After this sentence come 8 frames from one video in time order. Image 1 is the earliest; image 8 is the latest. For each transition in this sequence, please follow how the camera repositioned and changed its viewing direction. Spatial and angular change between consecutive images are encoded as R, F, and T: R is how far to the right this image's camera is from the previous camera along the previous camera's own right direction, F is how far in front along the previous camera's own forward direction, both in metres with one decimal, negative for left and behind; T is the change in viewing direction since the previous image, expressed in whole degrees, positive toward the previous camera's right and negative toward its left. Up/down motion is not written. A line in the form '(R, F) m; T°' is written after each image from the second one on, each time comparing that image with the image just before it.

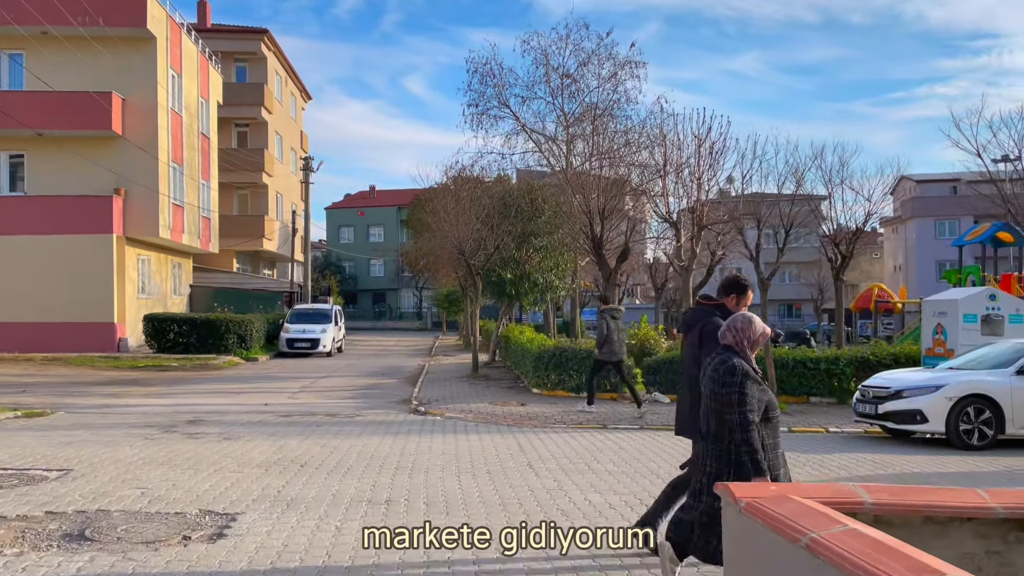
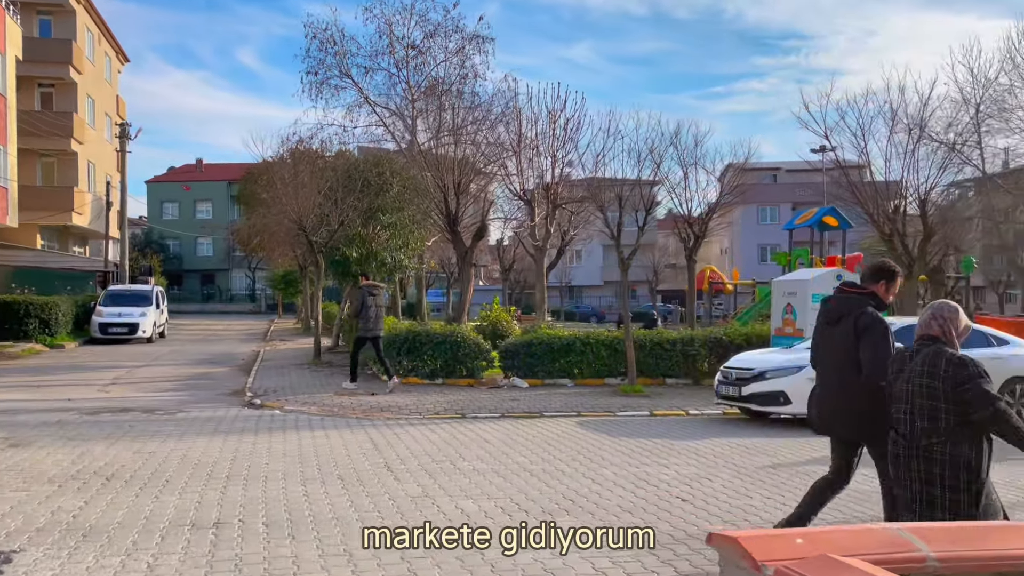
(-0.2, +1.2) m; +11°
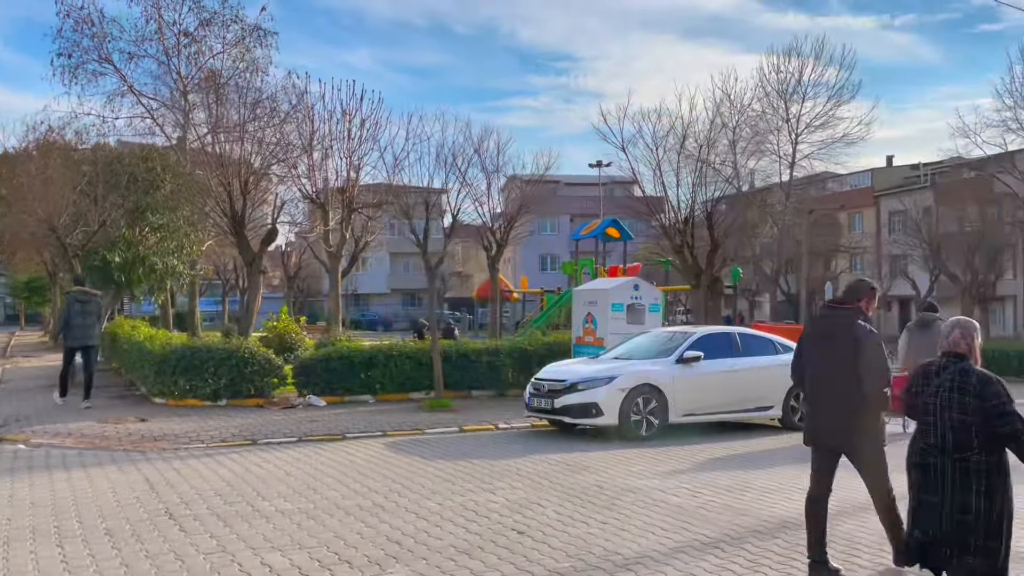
(-0.3, +0.8) m; +15°
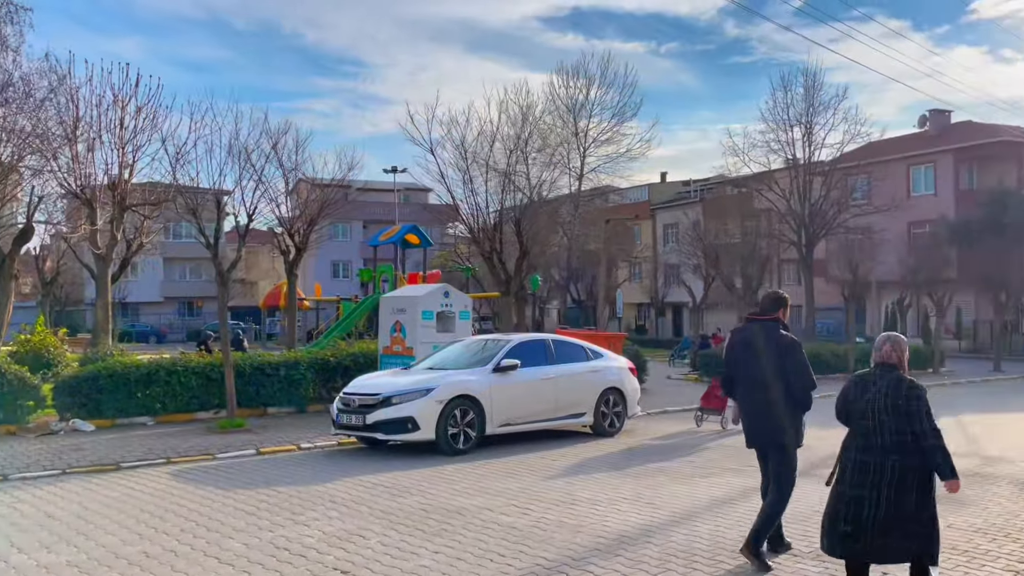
(-0.3, +0.7) m; +14°
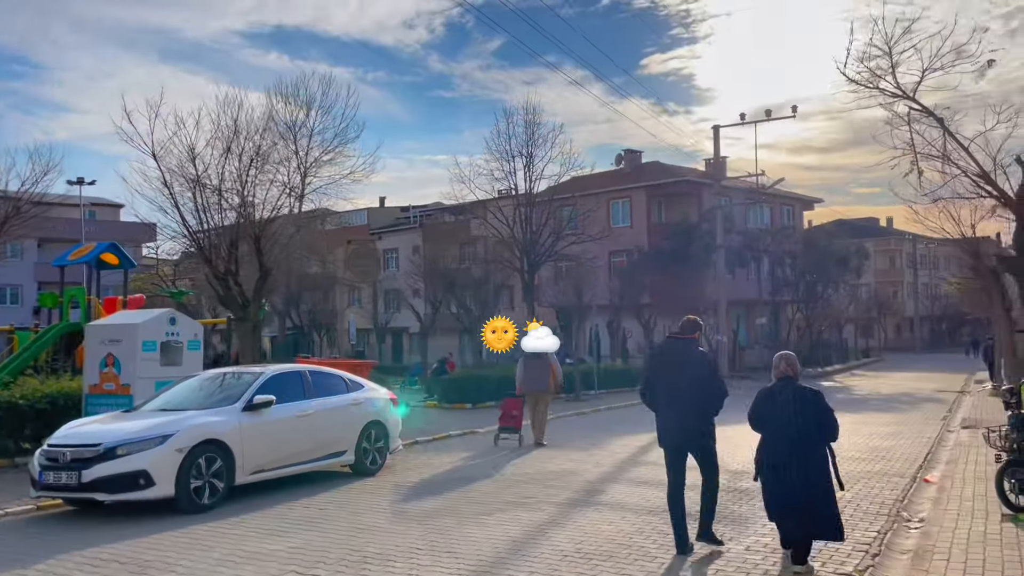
(-0.6, +1.0) m; +20°
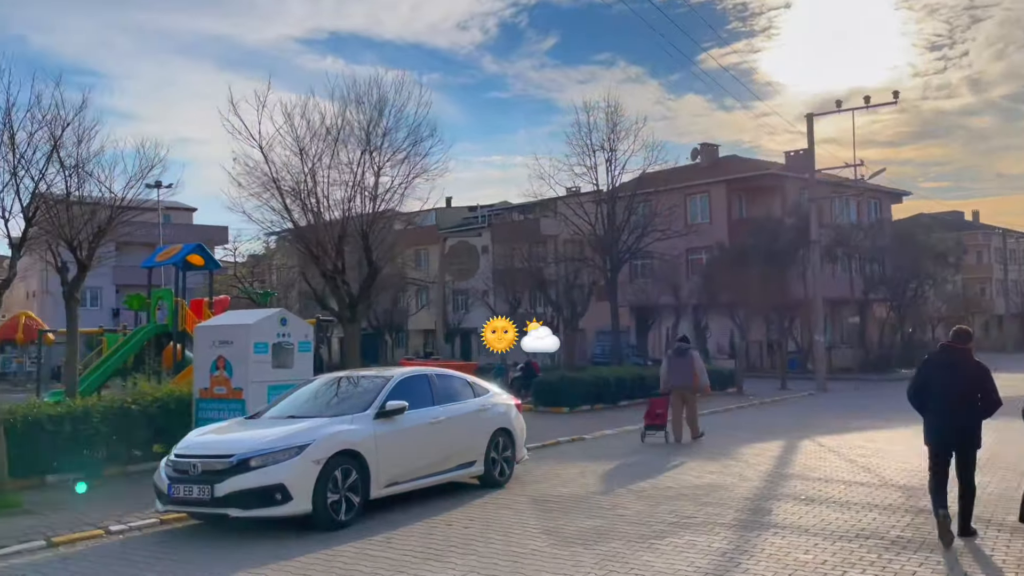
(-1.1, +0.9) m; -4°
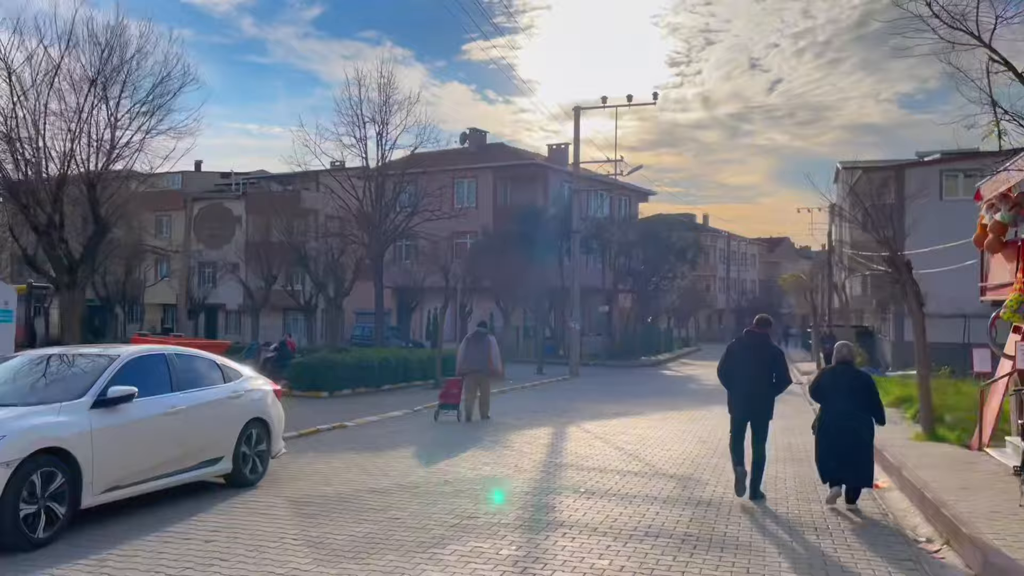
(-0.1, +1.1) m; +17°
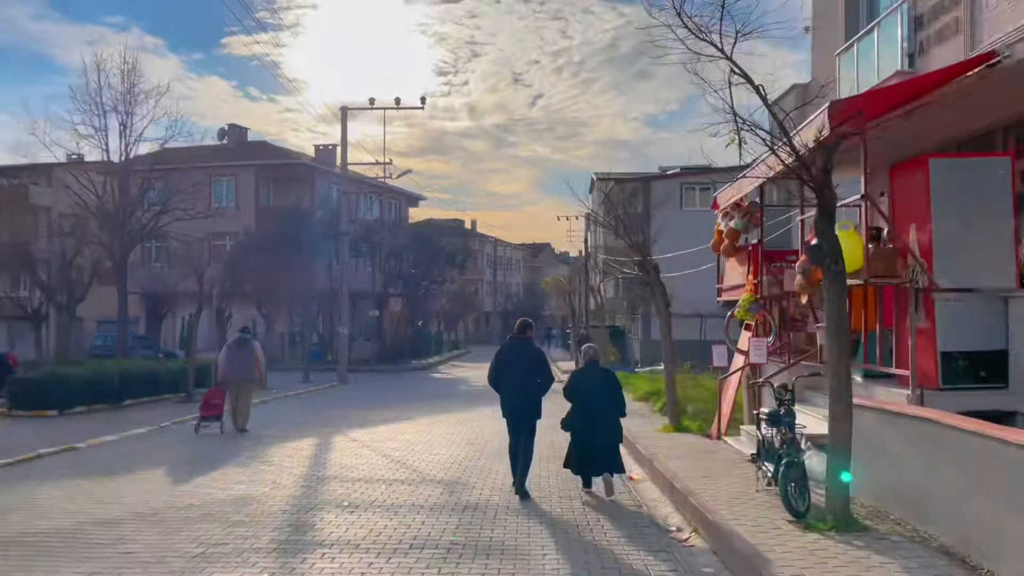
(+0.1, +0.3) m; +16°
